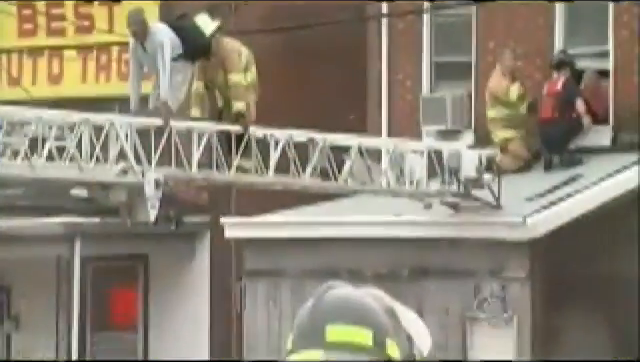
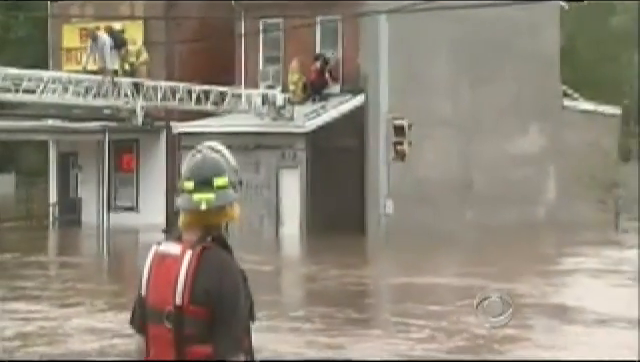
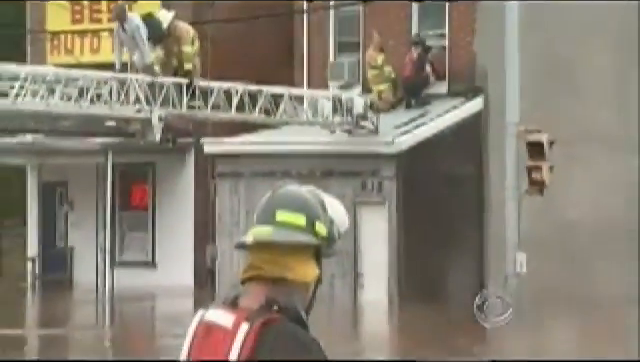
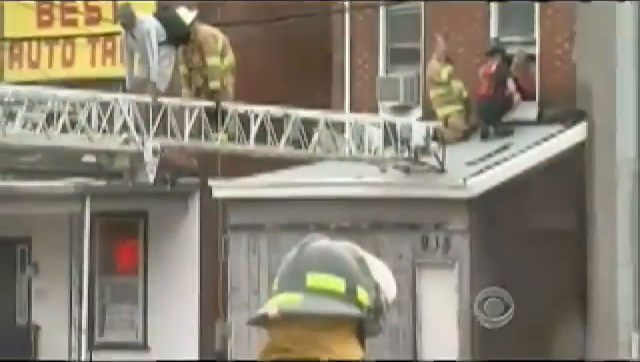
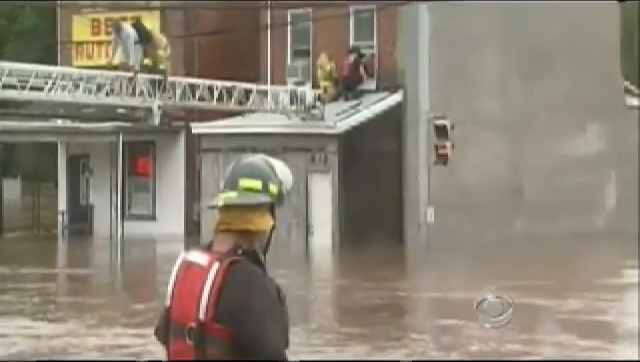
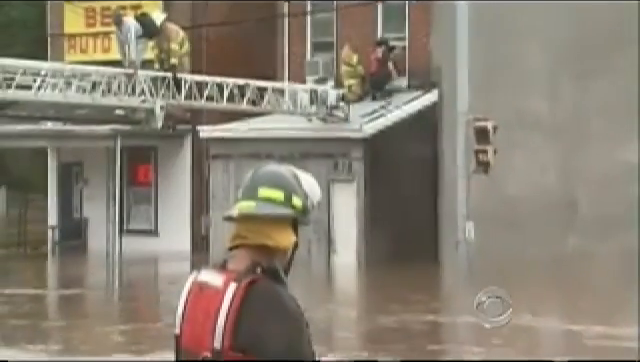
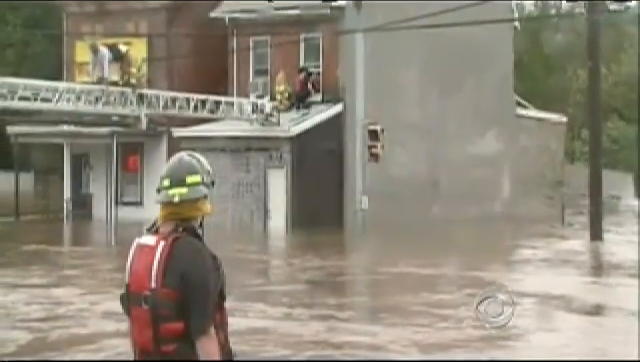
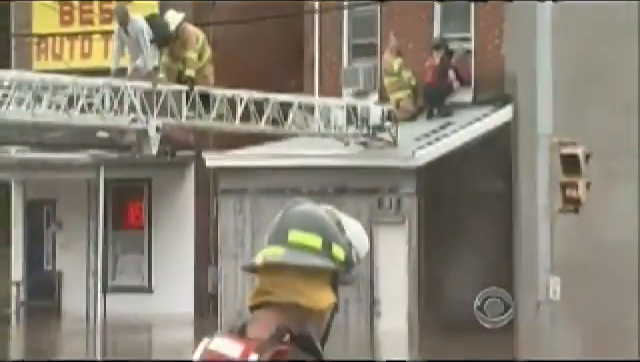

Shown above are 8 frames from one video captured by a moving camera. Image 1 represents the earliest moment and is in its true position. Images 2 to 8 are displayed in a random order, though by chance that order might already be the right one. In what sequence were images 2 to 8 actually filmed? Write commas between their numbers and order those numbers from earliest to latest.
4, 8, 3, 6, 5, 2, 7
